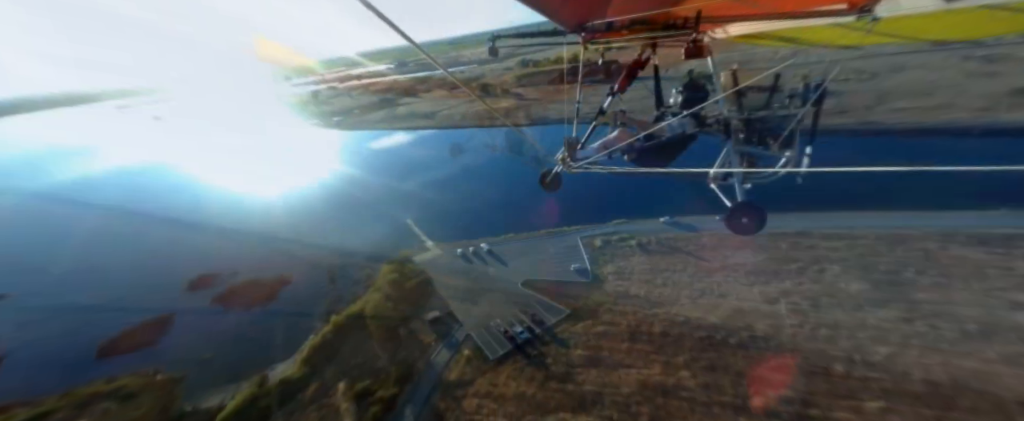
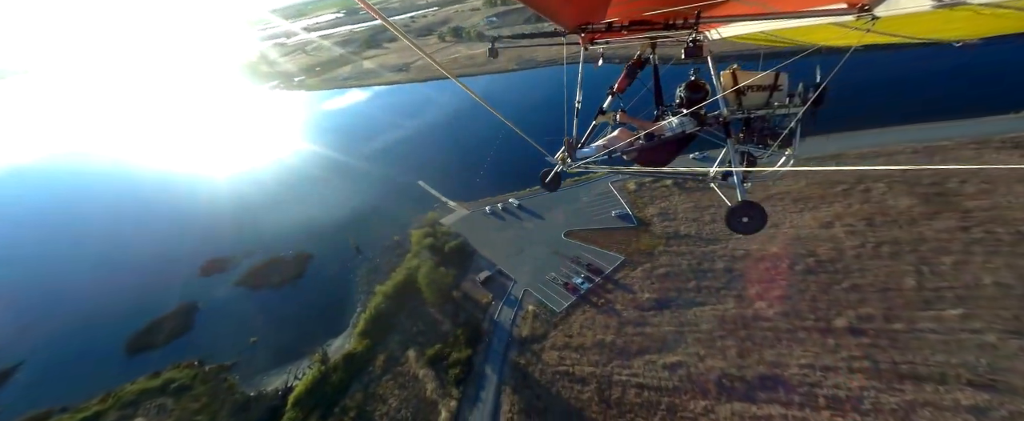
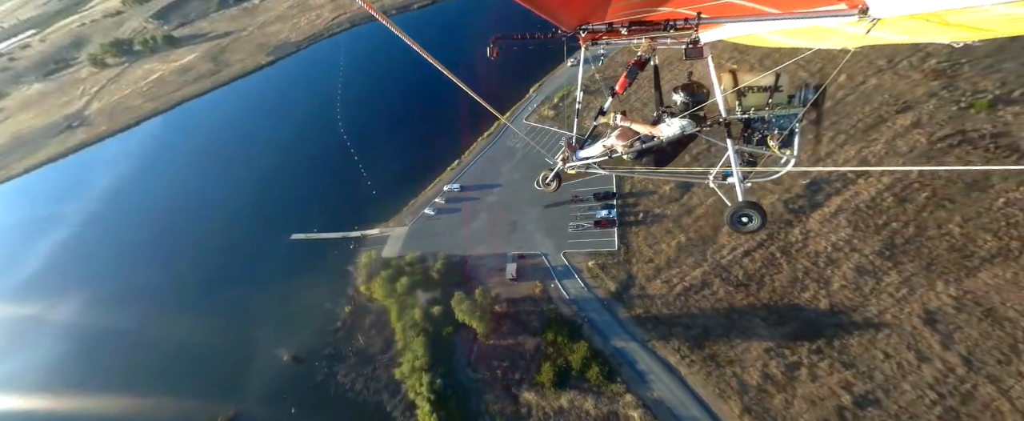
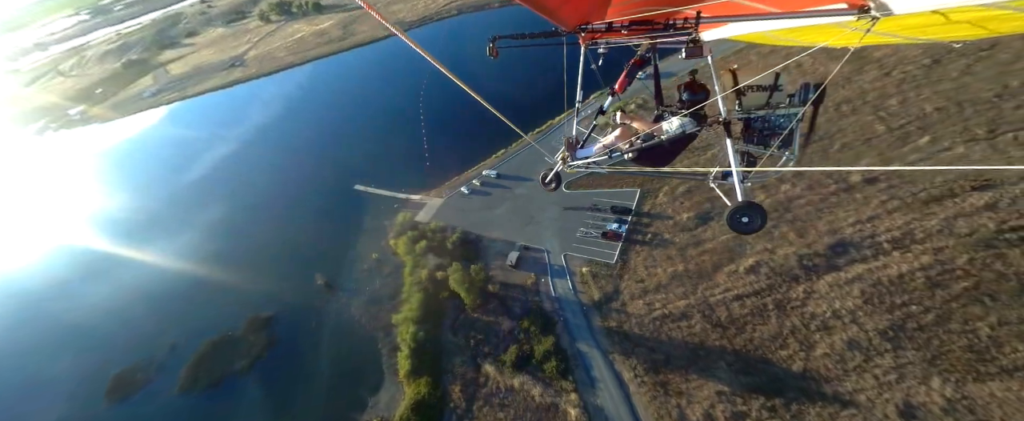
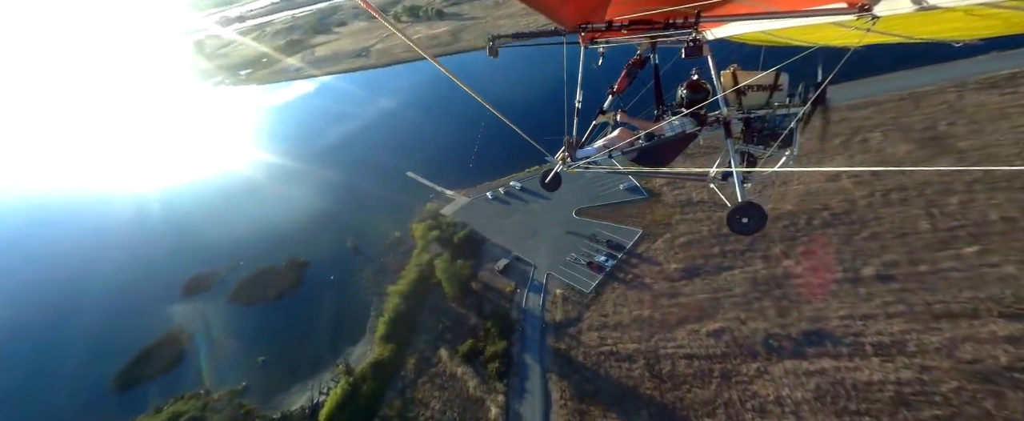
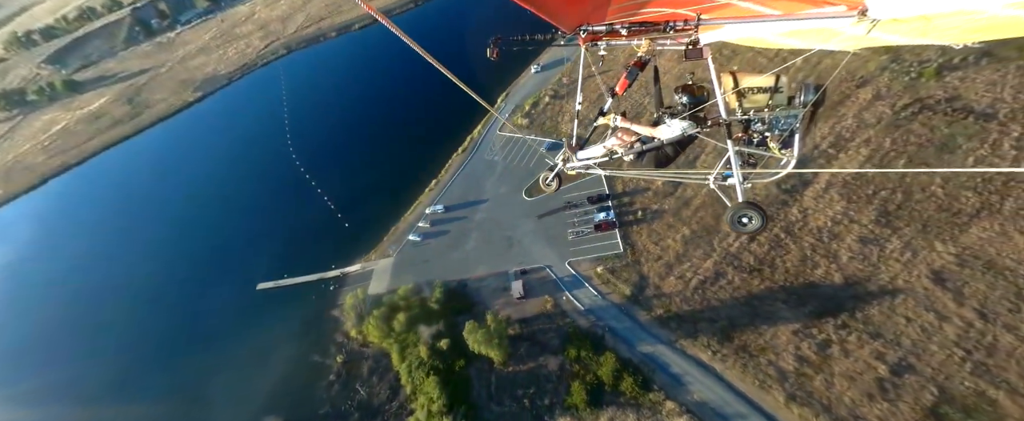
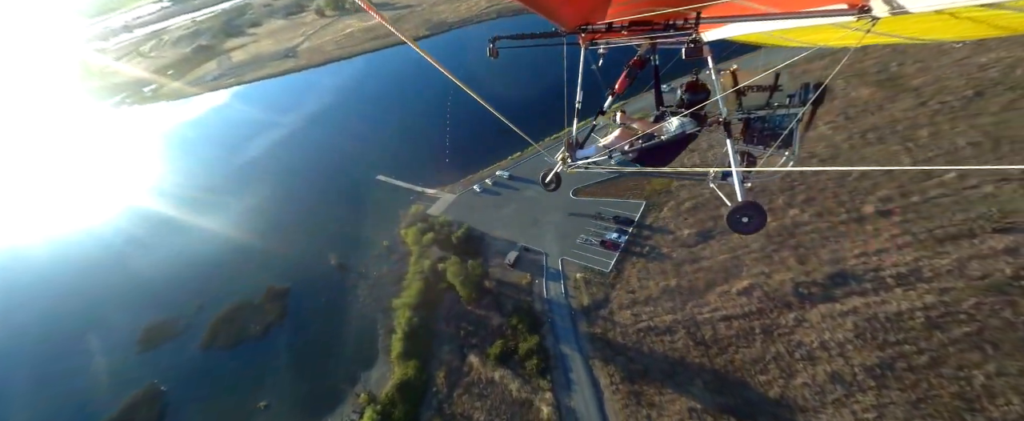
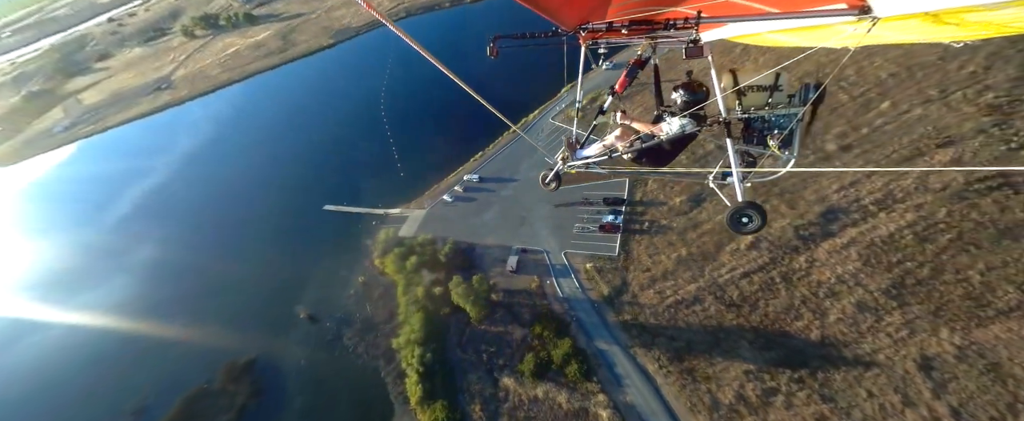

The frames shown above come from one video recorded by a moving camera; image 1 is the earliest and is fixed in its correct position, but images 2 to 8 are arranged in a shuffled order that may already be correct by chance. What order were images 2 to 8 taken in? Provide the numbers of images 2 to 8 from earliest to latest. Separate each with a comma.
2, 5, 7, 4, 8, 3, 6
